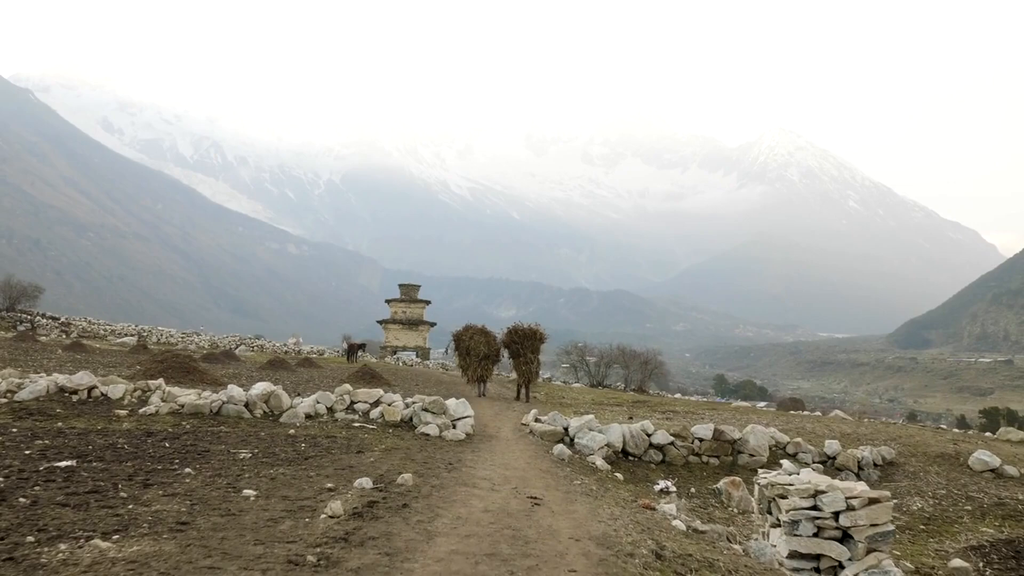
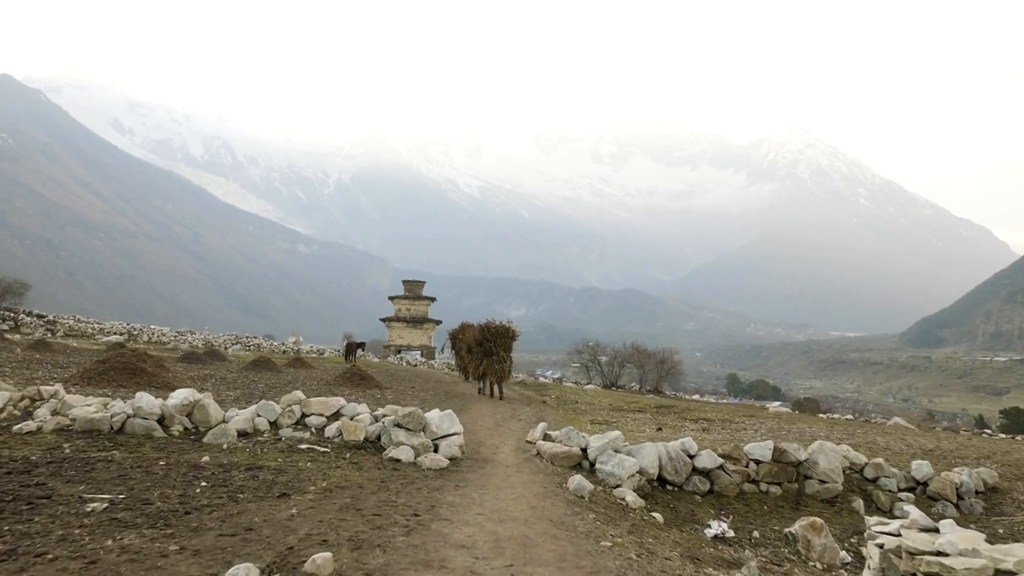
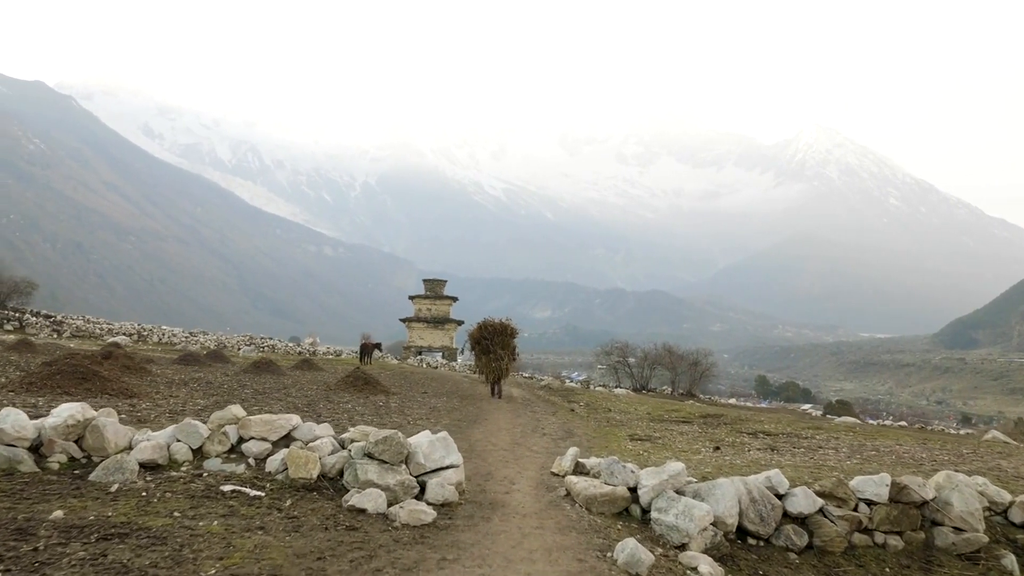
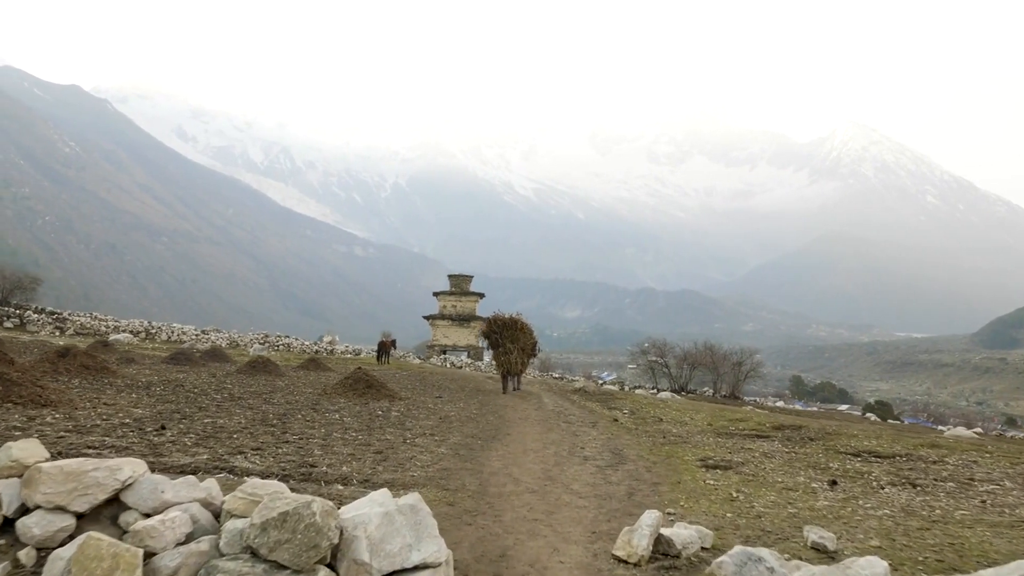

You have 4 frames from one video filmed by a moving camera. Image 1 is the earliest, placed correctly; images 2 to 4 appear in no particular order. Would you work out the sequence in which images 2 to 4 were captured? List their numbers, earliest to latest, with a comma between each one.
2, 3, 4
